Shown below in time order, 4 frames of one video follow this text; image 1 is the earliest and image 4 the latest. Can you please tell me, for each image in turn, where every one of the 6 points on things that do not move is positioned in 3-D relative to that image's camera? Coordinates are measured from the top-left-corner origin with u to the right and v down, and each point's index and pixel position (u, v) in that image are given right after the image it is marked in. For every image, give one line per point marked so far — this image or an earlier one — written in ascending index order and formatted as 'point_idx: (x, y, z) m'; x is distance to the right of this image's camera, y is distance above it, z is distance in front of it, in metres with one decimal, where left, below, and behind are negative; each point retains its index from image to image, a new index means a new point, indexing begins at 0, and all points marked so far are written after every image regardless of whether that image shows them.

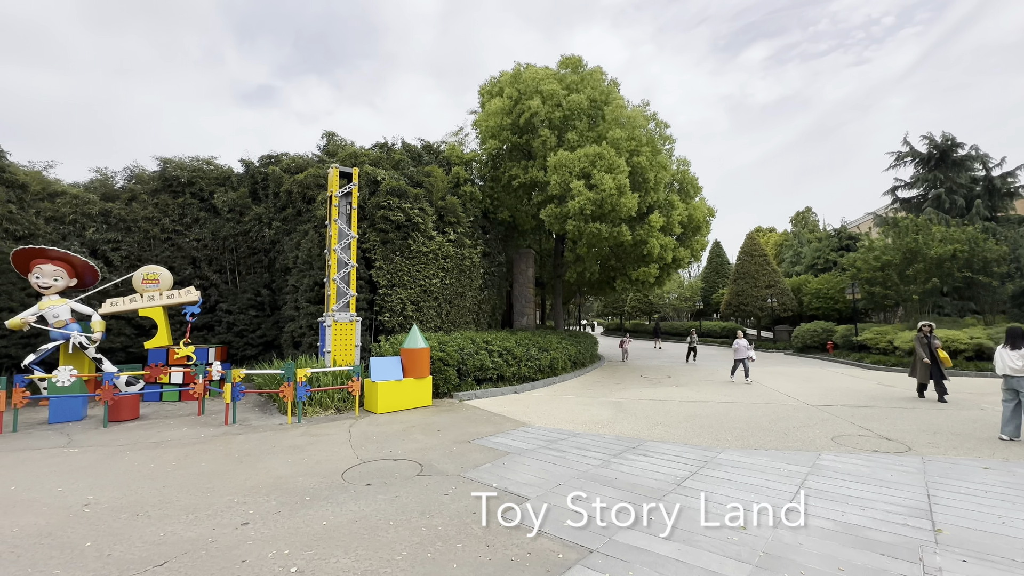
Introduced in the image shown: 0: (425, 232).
0: (-1.9, +1.2, +9.9) m
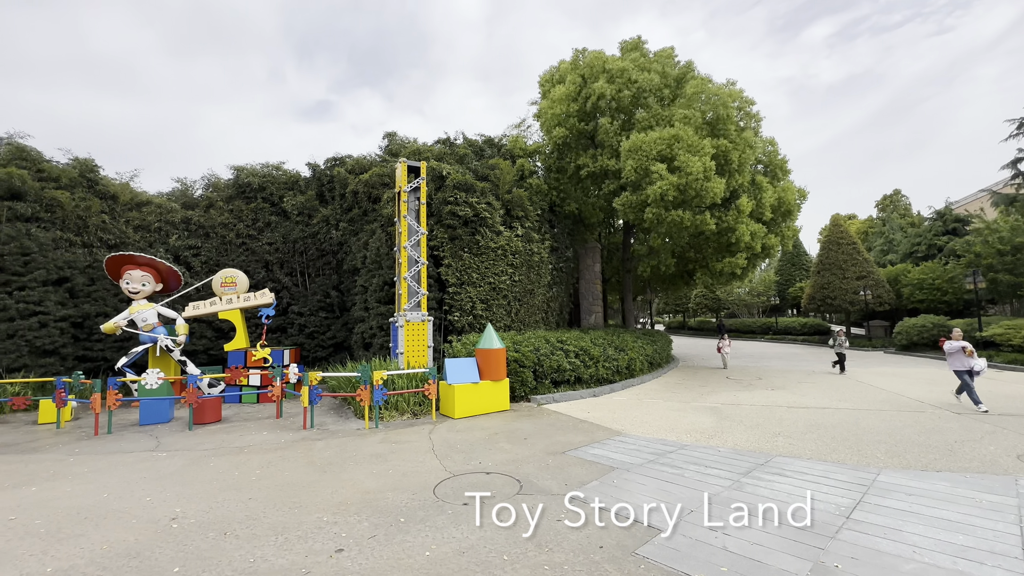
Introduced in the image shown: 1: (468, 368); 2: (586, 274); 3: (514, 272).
0: (-0.4, +1.3, +9.5) m
1: (-0.7, -1.2, +7.0) m
2: (+2.1, +0.4, +13.1) m
3: (0.0, +0.3, +9.6) m
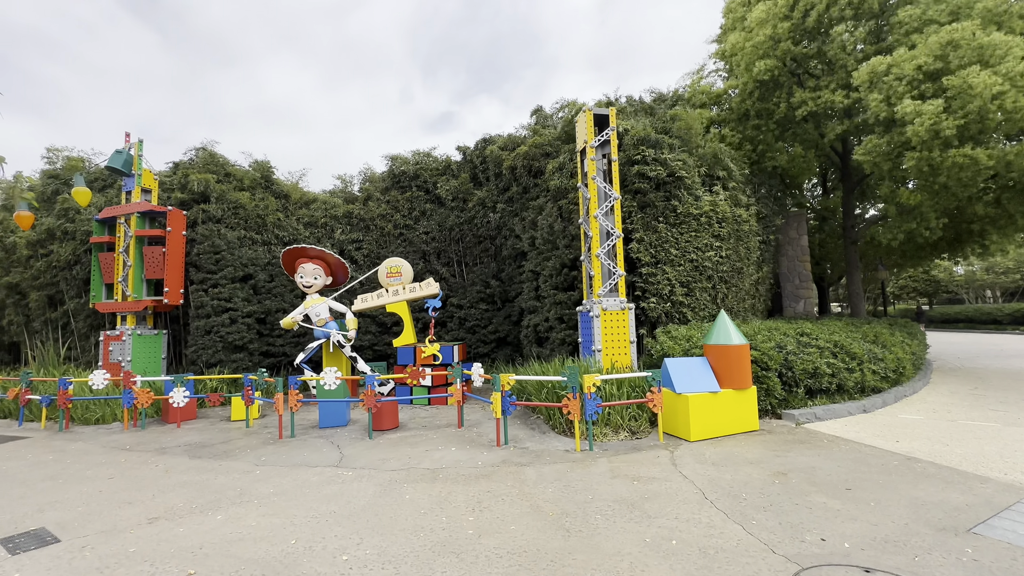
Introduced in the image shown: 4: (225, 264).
0: (+2.9, +1.6, +7.4) m
1: (+2.1, -0.9, +5.1) m
2: (+6.4, +0.9, +10.3) m
3: (+3.5, +0.7, +7.5) m
4: (-5.5, +0.5, +8.6) m
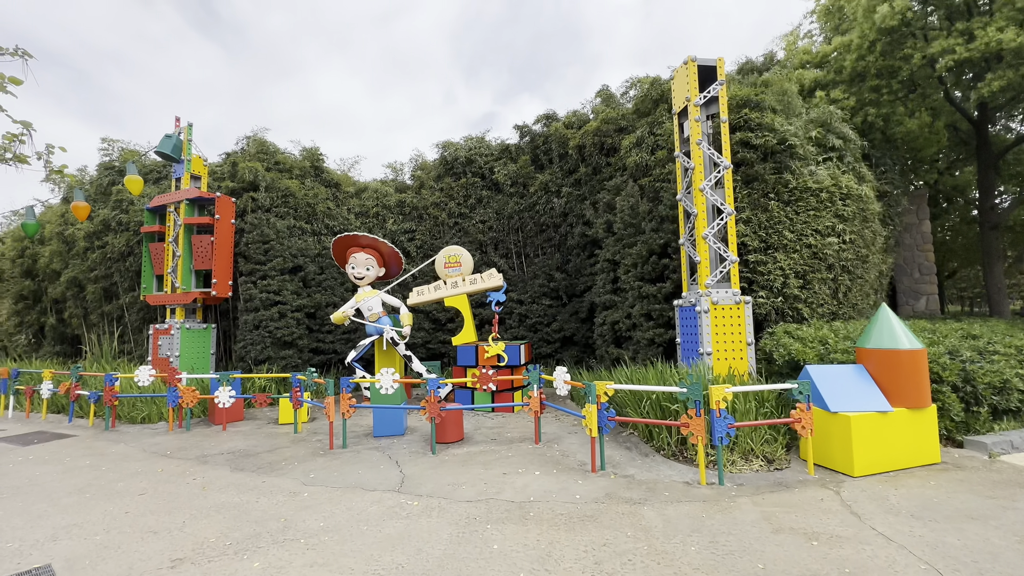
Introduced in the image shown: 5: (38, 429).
0: (+4.0, +1.8, +6.2) m
1: (+3.0, -0.8, +3.9) m
2: (+7.7, +1.0, +8.7) m
3: (+4.5, +0.8, +6.1) m
4: (-4.2, +0.6, +8.1) m
5: (-7.0, -2.1, +6.7) m
